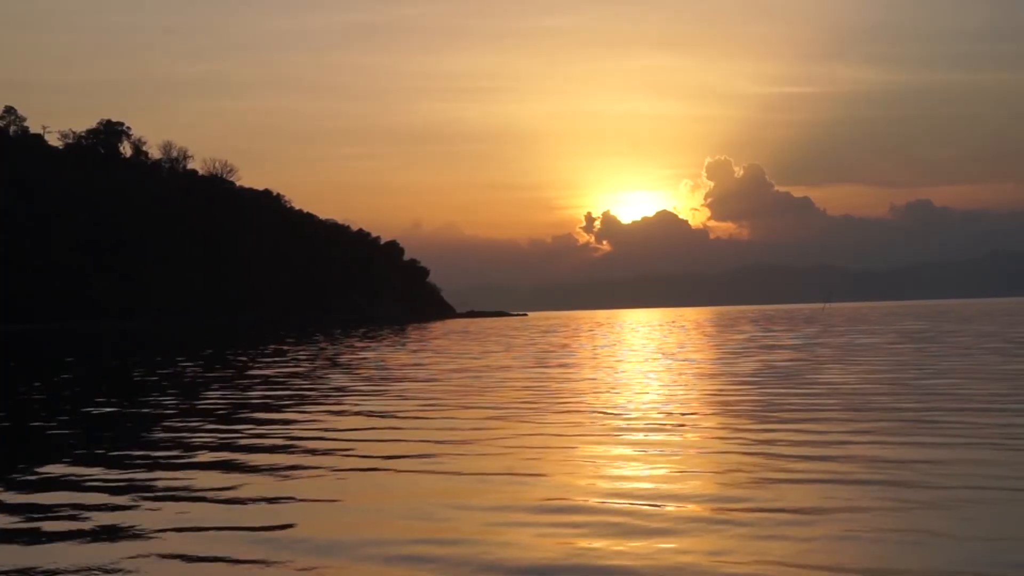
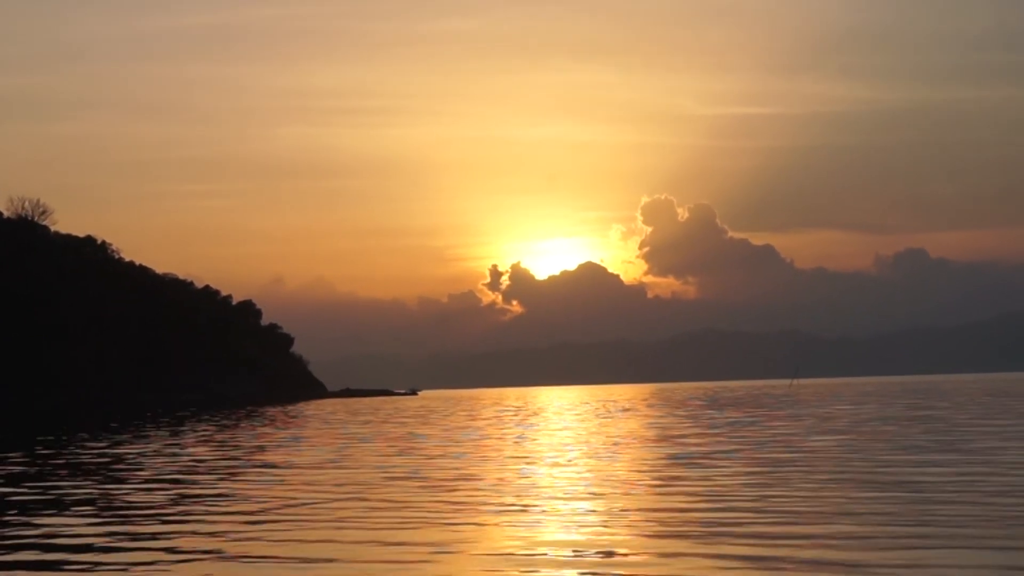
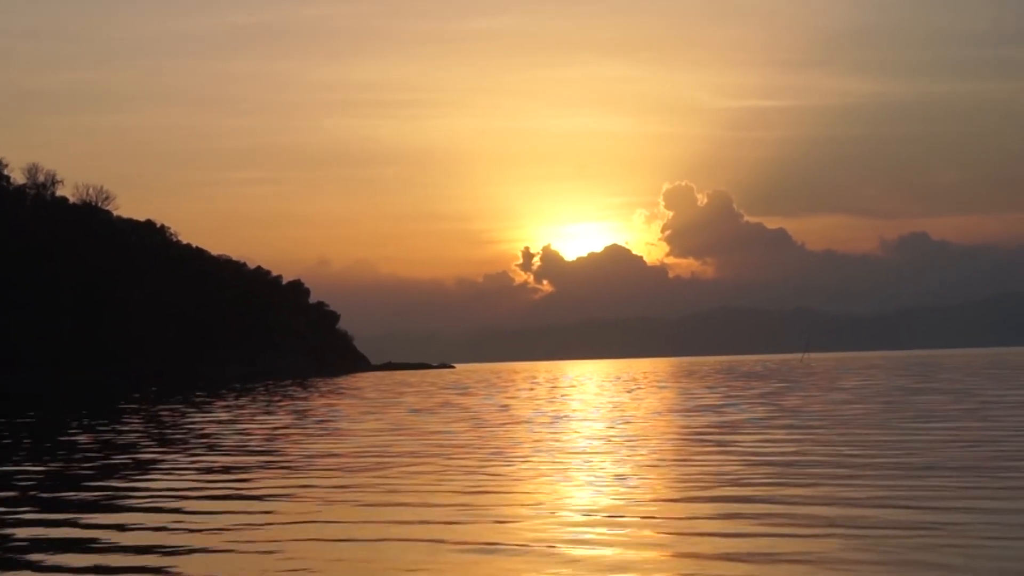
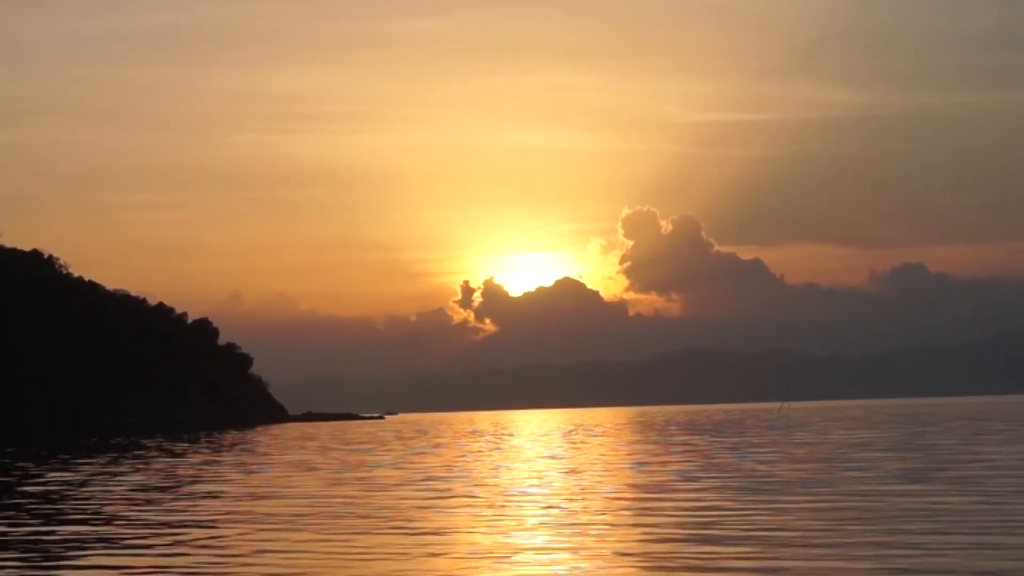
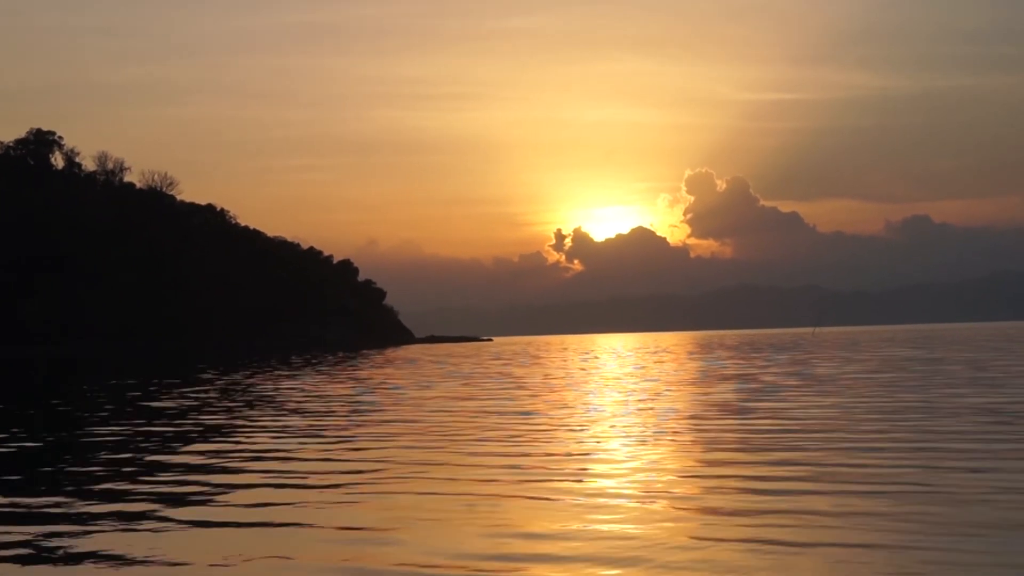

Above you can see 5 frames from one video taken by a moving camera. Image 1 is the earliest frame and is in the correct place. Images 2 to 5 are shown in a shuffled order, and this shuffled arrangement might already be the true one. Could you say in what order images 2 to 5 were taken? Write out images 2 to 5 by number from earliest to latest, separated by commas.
5, 3, 2, 4
